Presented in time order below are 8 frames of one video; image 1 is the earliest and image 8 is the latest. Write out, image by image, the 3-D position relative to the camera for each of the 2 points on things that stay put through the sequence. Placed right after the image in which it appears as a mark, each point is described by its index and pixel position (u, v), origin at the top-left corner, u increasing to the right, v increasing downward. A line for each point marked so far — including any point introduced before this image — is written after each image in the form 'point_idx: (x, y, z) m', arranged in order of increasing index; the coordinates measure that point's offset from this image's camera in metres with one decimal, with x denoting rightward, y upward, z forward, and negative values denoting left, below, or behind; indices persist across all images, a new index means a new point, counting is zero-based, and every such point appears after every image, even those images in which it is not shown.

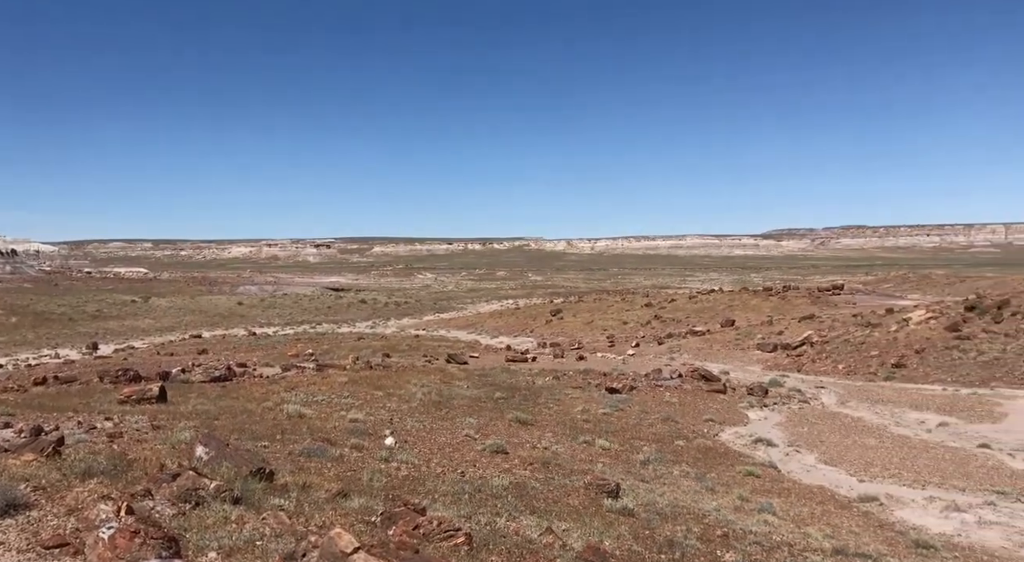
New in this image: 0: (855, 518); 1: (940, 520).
0: (+9.2, -6.3, +19.8) m
1: (+11.1, -6.2, +19.3) m
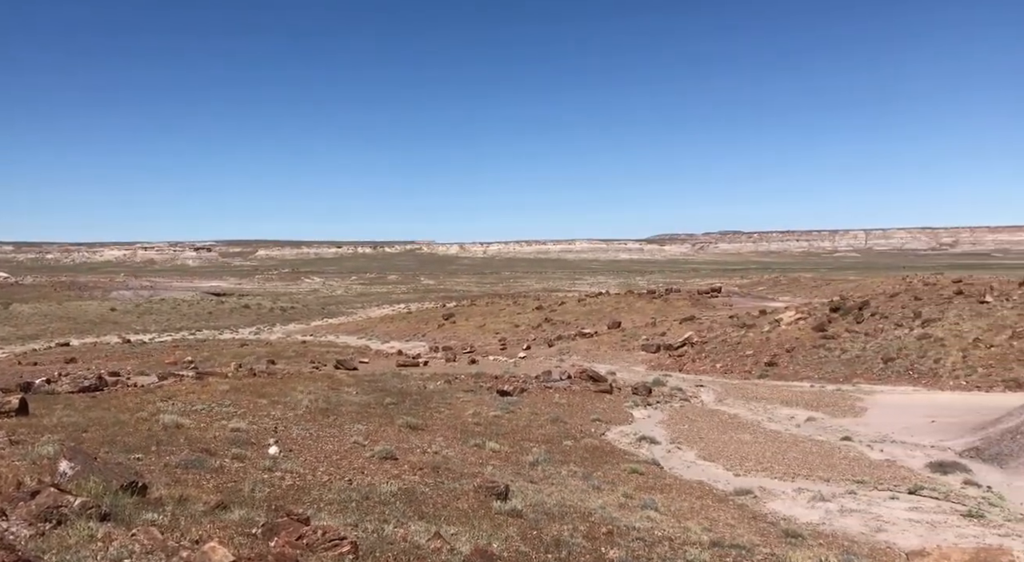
0: (+6.1, -6.3, +20.7) m
1: (+8.1, -6.2, +20.4) m
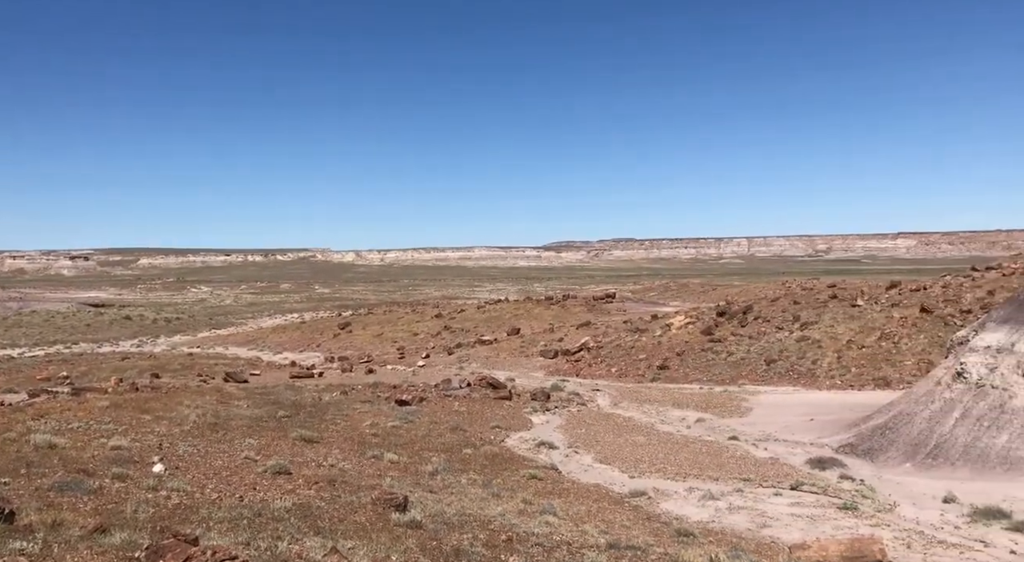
0: (+3.2, -6.5, +21.1) m
1: (+5.2, -6.4, +21.1) m
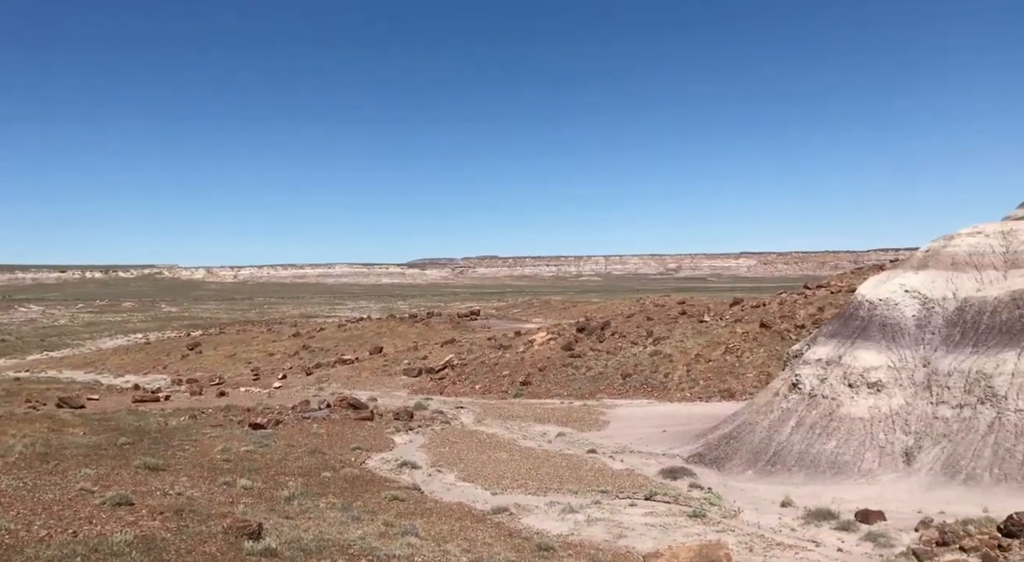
0: (-0.7, -7.0, +21.1) m
1: (+1.2, -6.9, +21.4) m
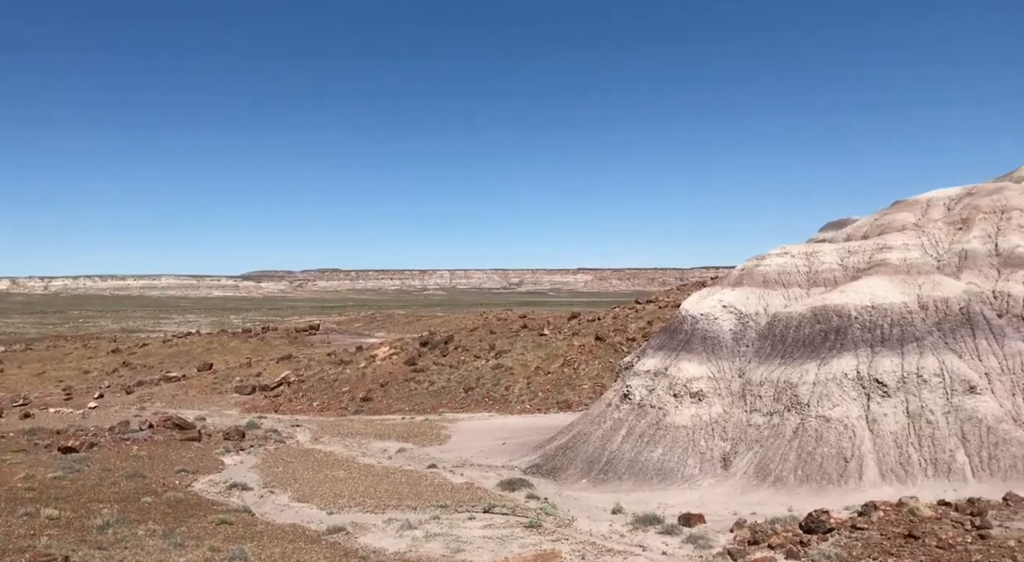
0: (-5.4, -7.4, +20.5) m
1: (-3.5, -7.3, +21.1) m
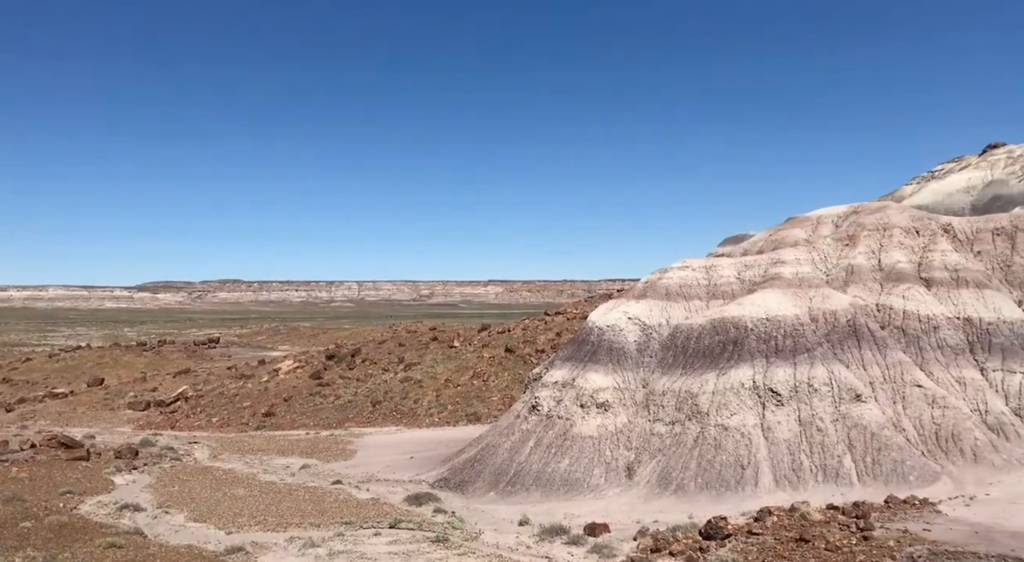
0: (-8.0, -7.7, +19.7) m
1: (-6.1, -7.6, +20.5) m
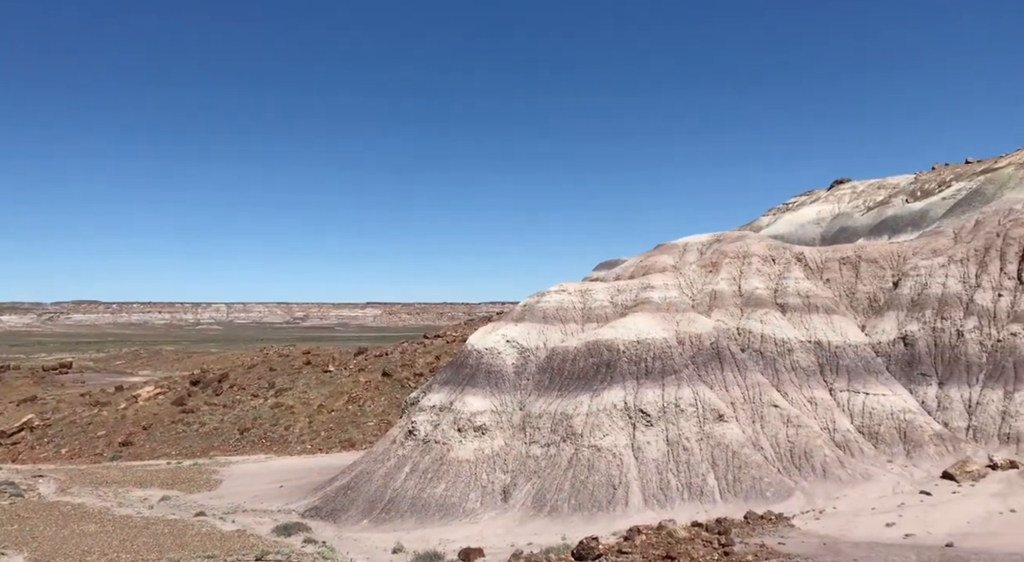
0: (-11.3, -8.2, +18.2) m
1: (-9.6, -8.2, +19.3) m
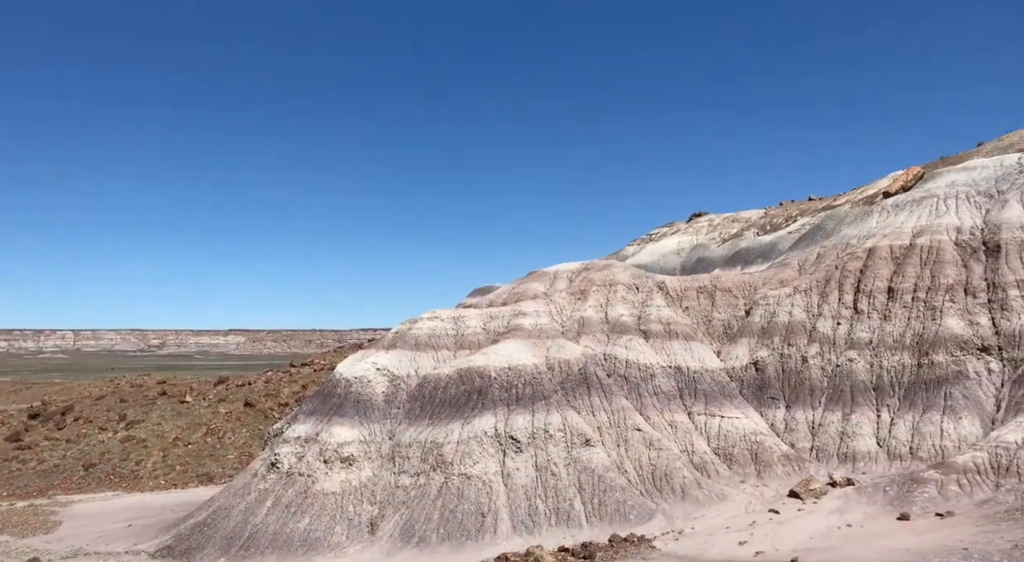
0: (-14.5, -8.8, +16.2) m
1: (-13.0, -8.8, +17.5) m
